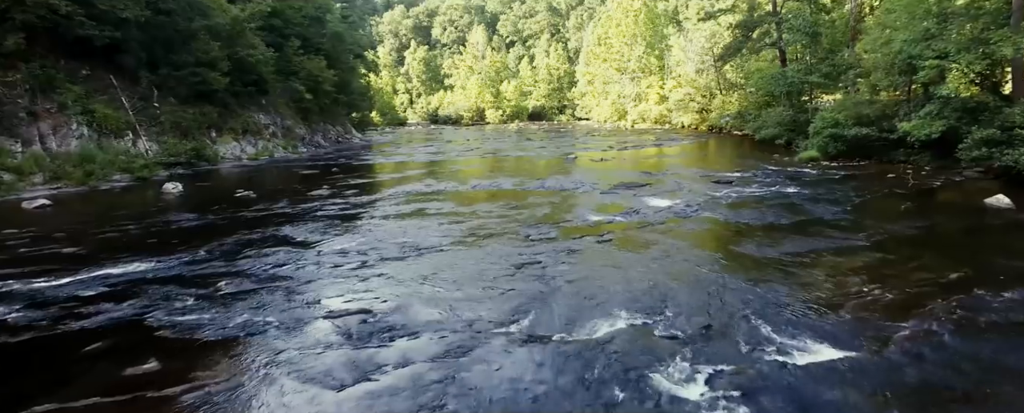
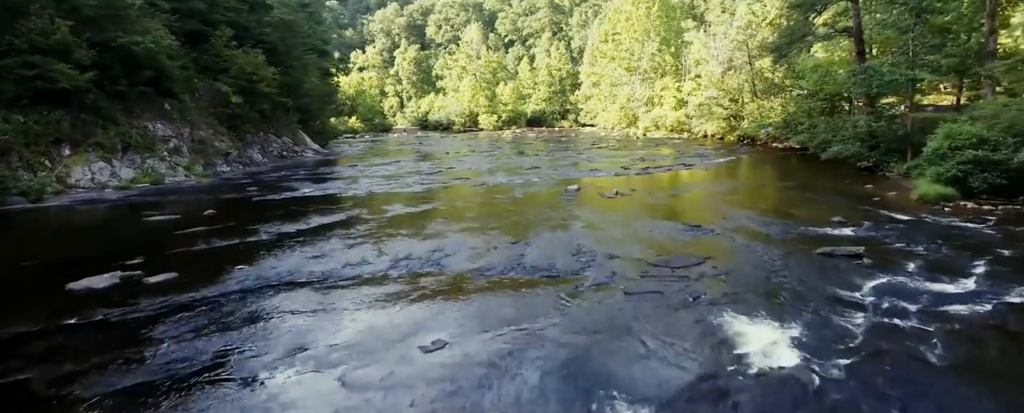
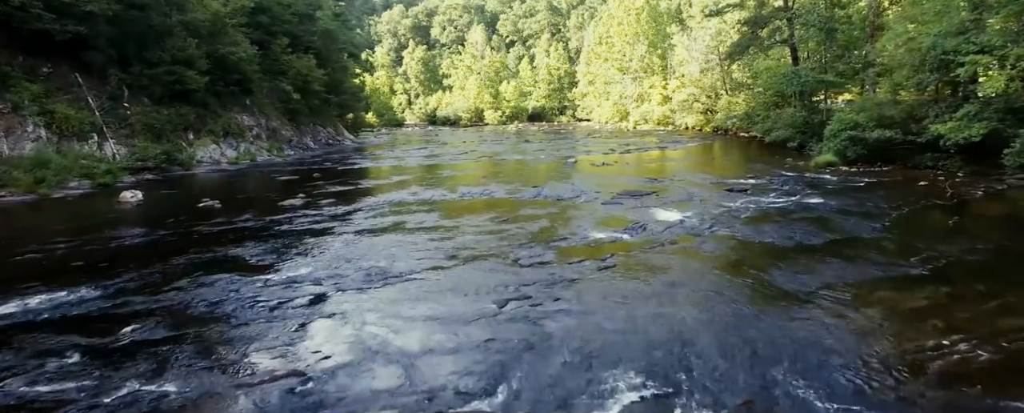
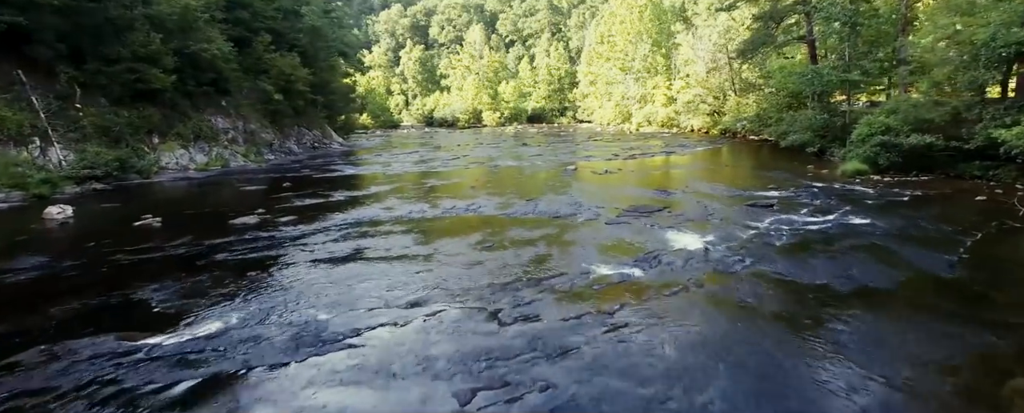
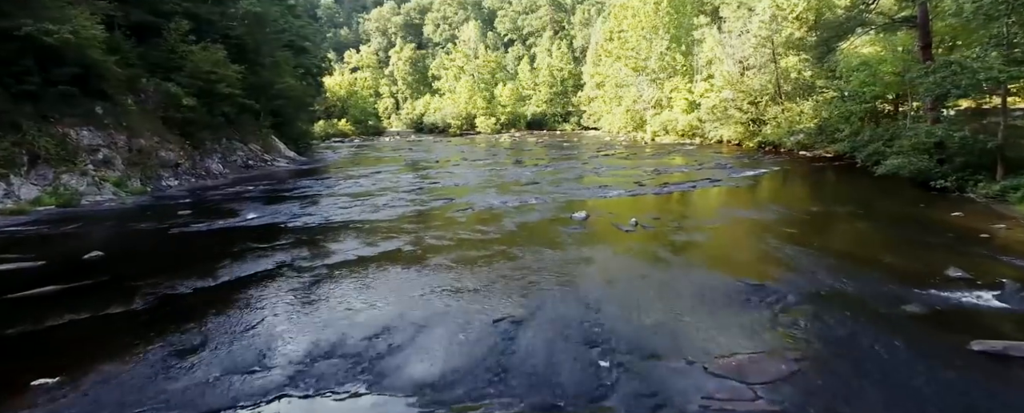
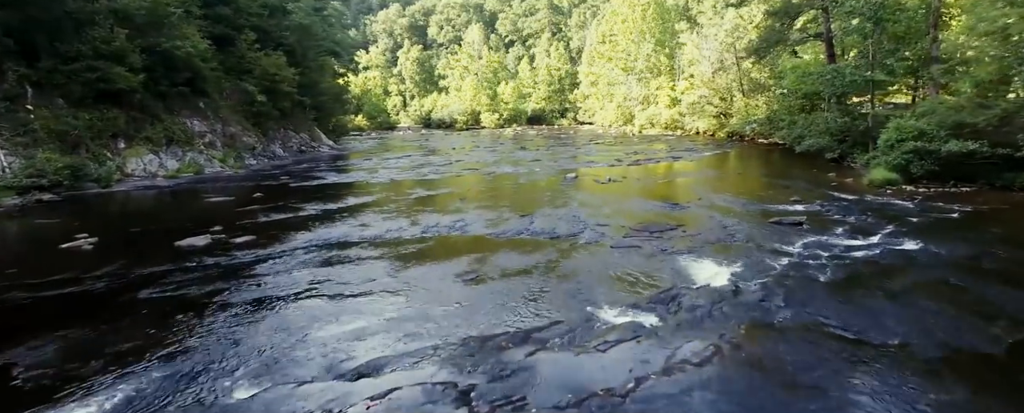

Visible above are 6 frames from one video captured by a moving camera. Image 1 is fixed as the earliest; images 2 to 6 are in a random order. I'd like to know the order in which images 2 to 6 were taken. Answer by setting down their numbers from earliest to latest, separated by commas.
3, 4, 6, 2, 5
